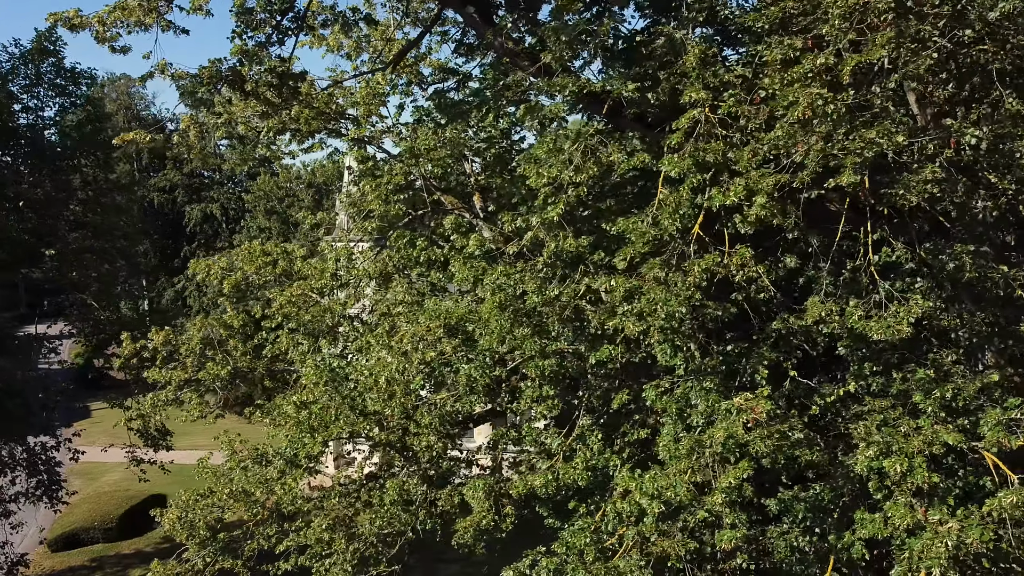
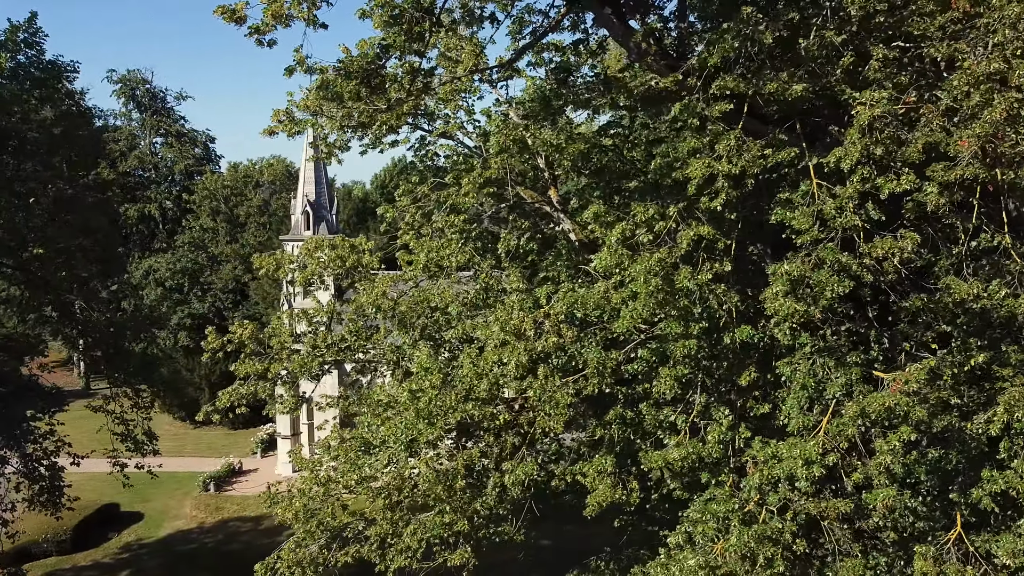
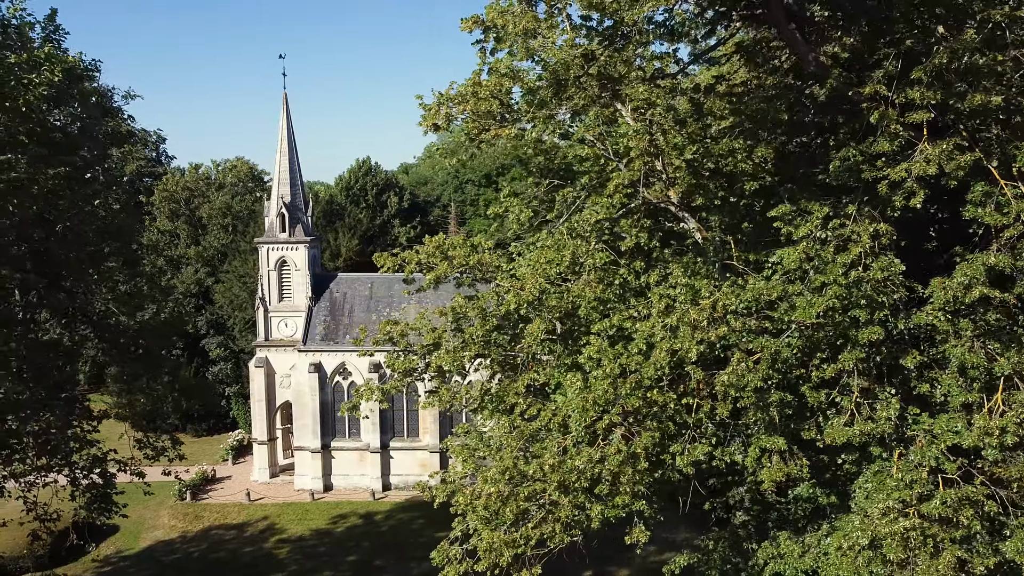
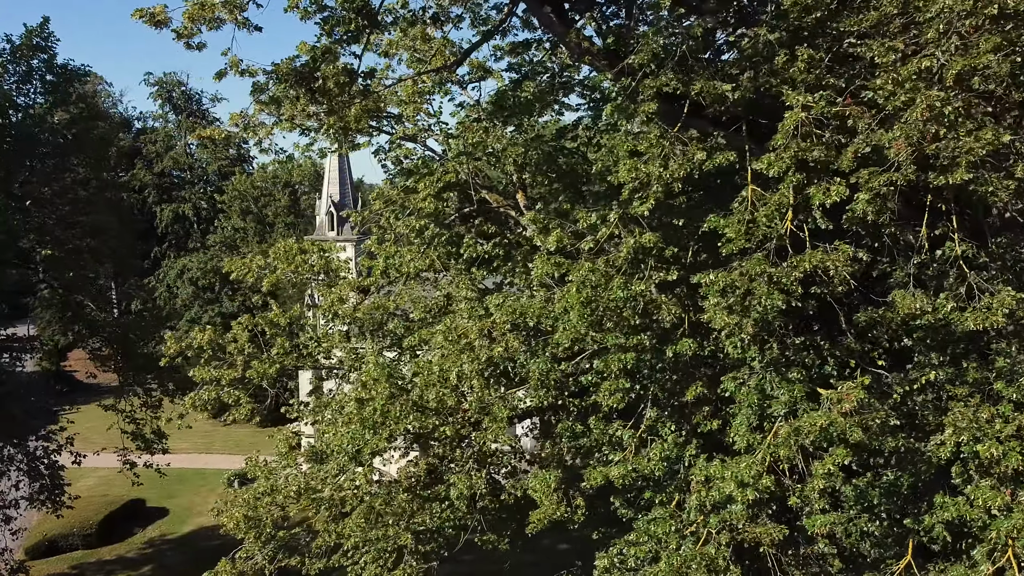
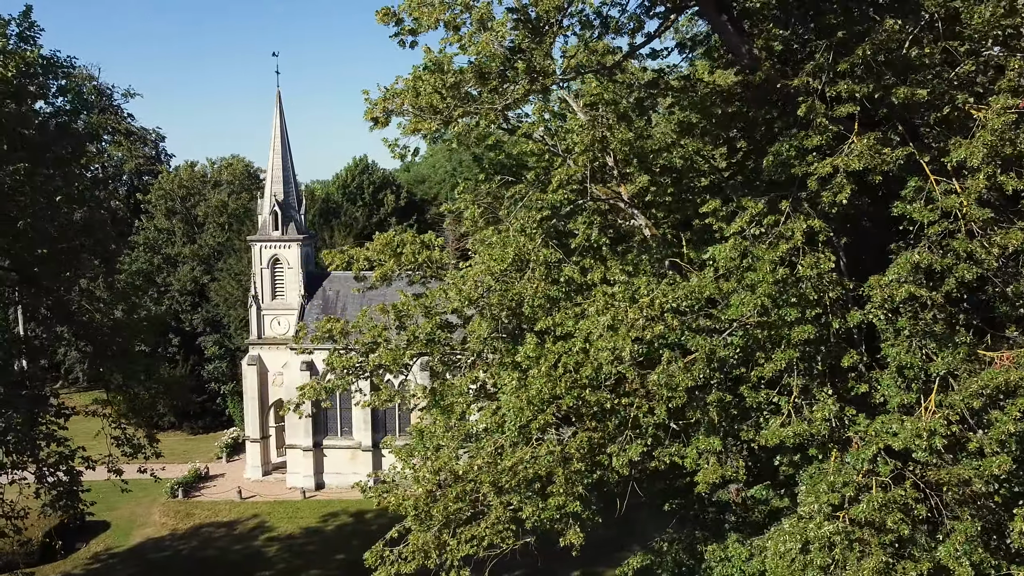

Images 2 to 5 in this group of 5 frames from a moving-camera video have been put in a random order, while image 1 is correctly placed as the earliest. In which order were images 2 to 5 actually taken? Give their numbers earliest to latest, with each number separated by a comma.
4, 2, 5, 3
